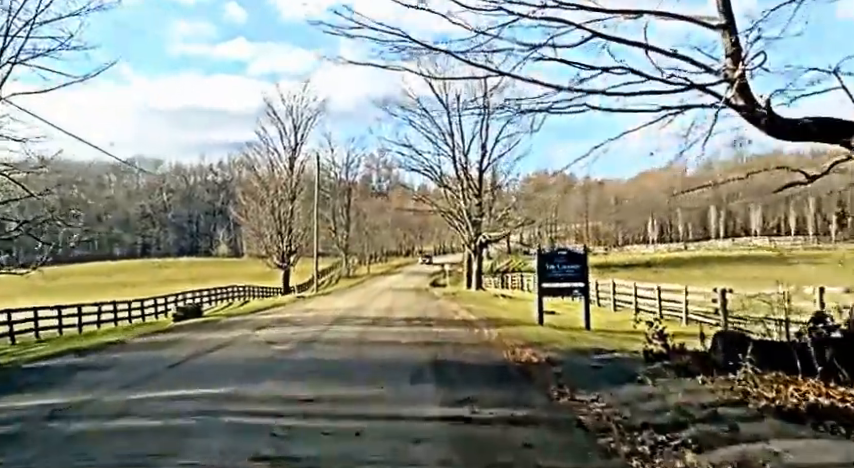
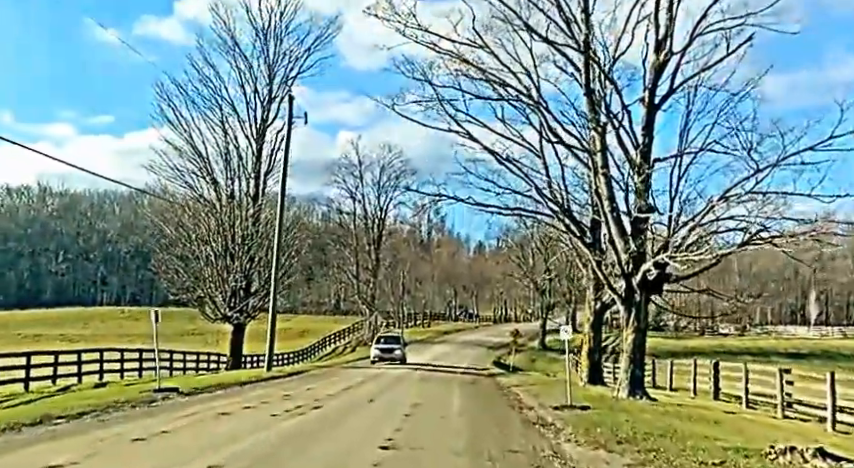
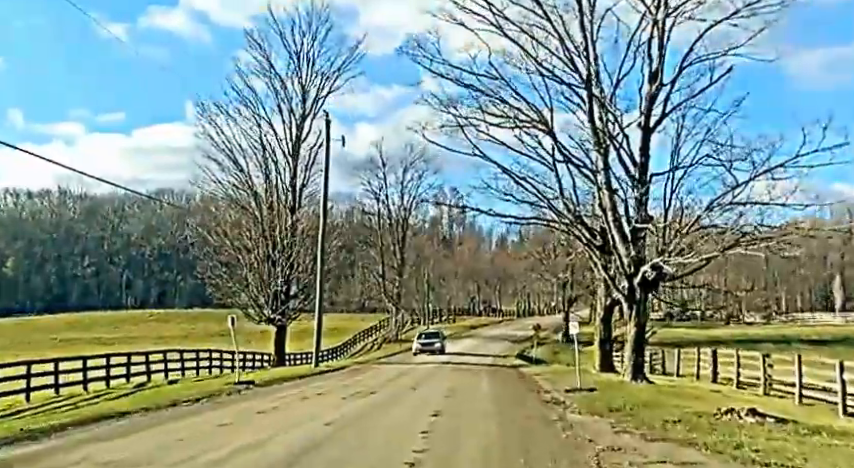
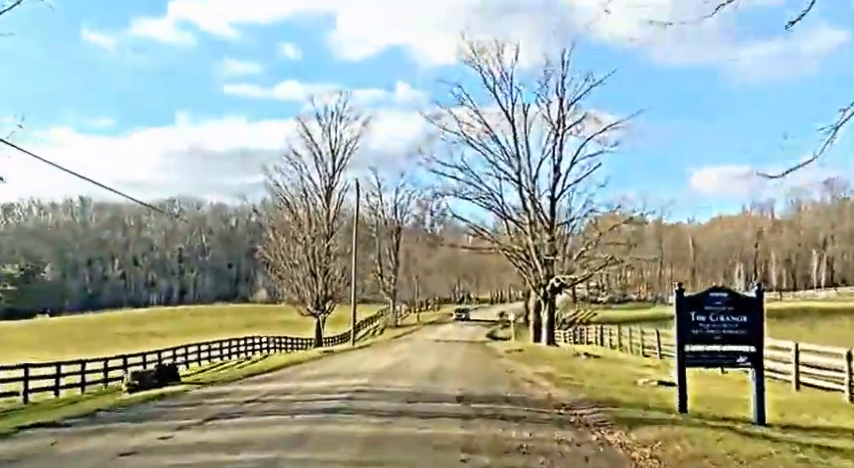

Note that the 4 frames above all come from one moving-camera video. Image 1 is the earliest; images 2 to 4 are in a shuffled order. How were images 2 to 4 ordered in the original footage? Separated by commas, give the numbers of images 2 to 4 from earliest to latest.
4, 3, 2
